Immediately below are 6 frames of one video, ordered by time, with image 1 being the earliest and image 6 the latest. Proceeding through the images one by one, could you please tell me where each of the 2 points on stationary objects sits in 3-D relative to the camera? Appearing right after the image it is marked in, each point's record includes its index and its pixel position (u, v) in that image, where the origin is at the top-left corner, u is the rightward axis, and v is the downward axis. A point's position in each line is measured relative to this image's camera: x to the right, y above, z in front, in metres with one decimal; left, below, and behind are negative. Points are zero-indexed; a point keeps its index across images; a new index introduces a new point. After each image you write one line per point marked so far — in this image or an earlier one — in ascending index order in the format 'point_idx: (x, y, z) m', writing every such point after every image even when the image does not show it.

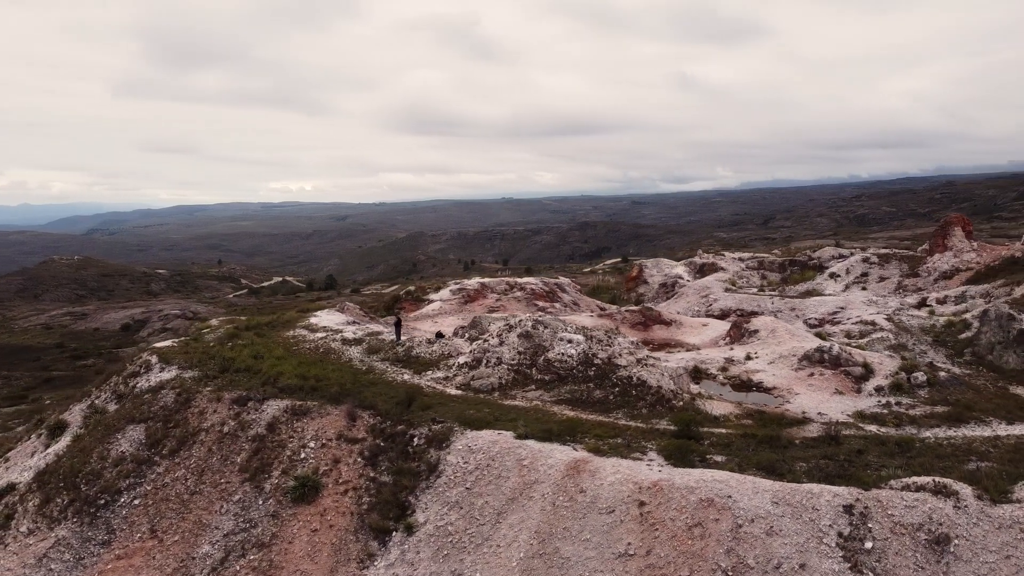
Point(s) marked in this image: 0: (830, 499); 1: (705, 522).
0: (+7.4, -4.9, +18.8) m
1: (+4.3, -5.2, +18.2) m
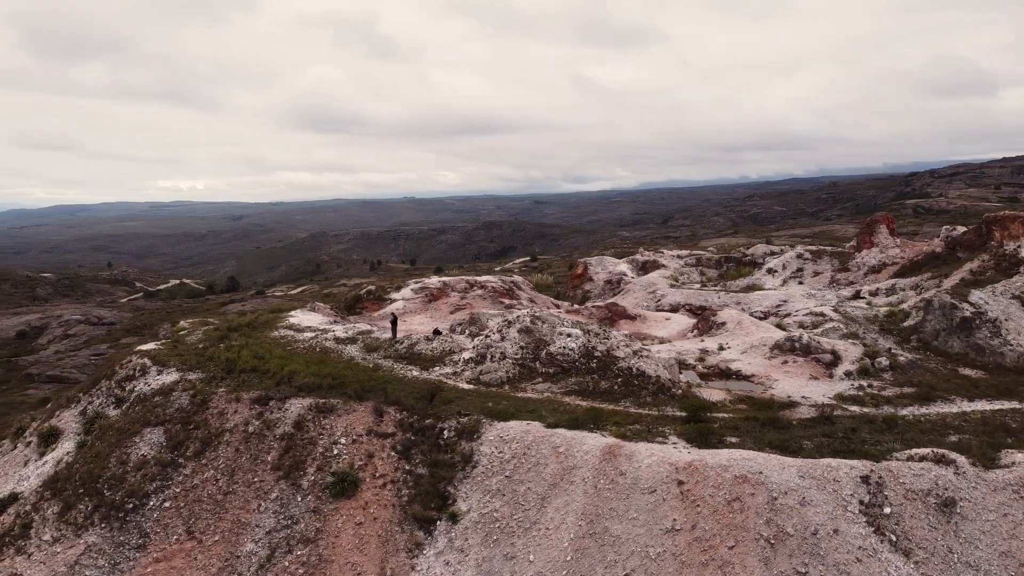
0: (+8.6, -4.7, +20.7) m
1: (+5.6, -5.1, +19.8) m
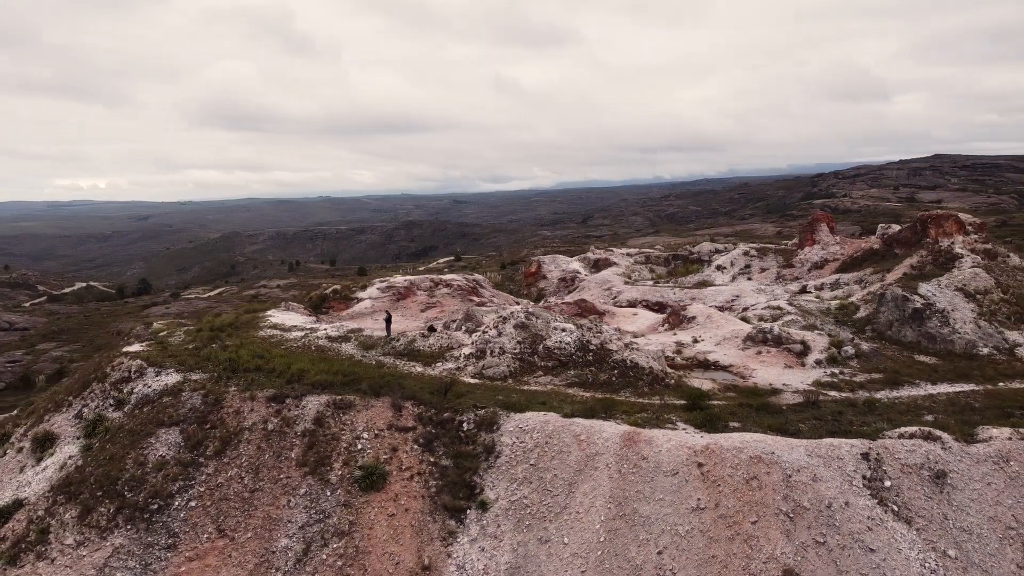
0: (+9.4, -4.5, +22.5) m
1: (+6.5, -4.9, +21.3) m
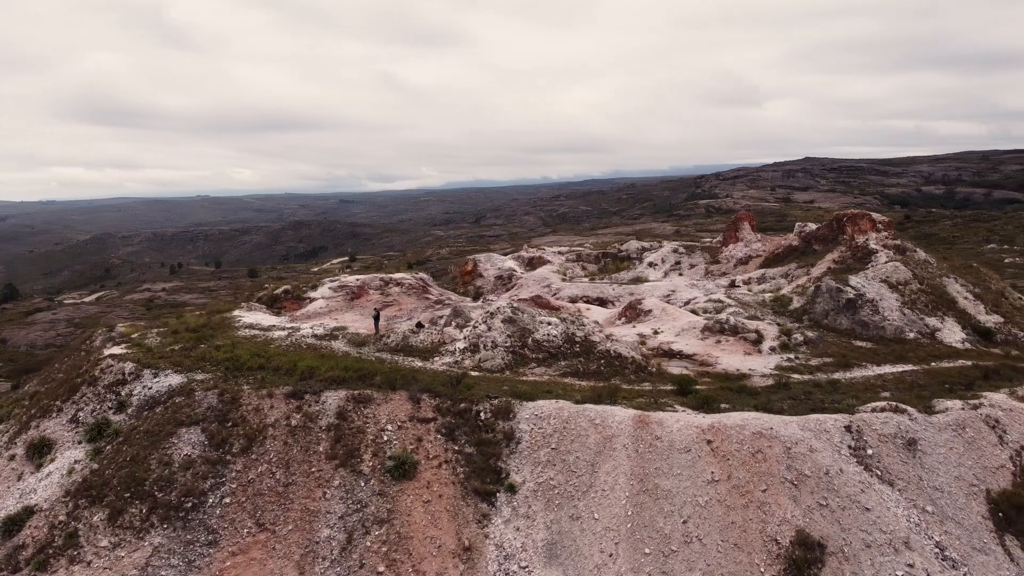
0: (+10.0, -4.2, +25.2) m
1: (+7.3, -4.7, +23.6) m
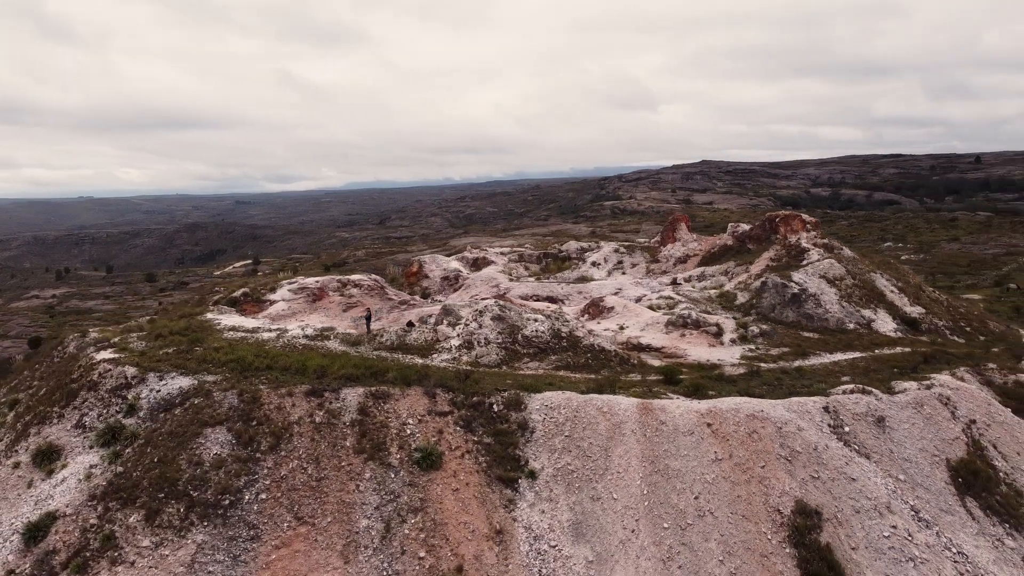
0: (+10.3, -4.0, +27.9) m
1: (+7.8, -4.5, +25.9) m
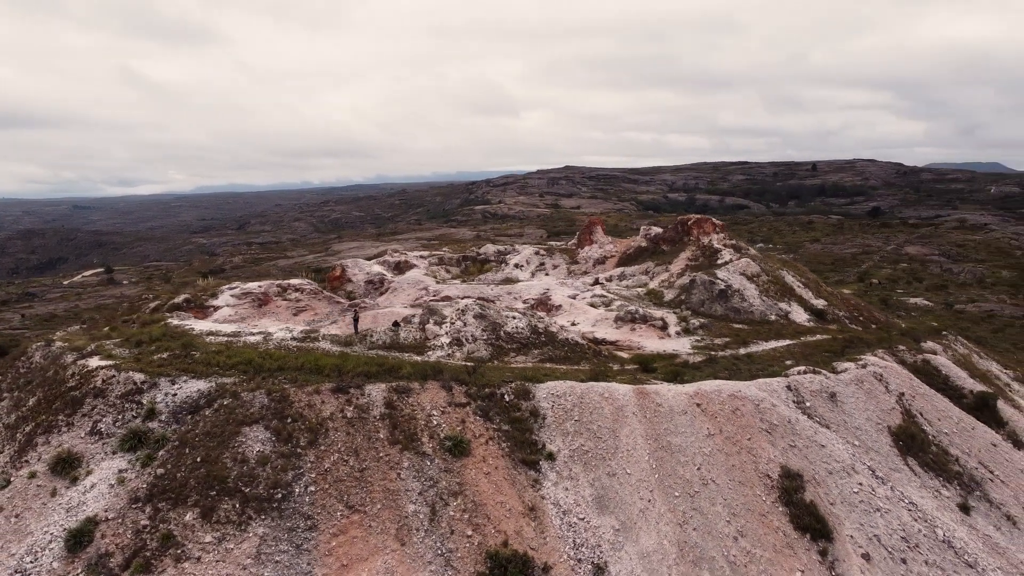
0: (+10.3, -3.8, +31.7) m
1: (+8.2, -4.3, +29.4) m
